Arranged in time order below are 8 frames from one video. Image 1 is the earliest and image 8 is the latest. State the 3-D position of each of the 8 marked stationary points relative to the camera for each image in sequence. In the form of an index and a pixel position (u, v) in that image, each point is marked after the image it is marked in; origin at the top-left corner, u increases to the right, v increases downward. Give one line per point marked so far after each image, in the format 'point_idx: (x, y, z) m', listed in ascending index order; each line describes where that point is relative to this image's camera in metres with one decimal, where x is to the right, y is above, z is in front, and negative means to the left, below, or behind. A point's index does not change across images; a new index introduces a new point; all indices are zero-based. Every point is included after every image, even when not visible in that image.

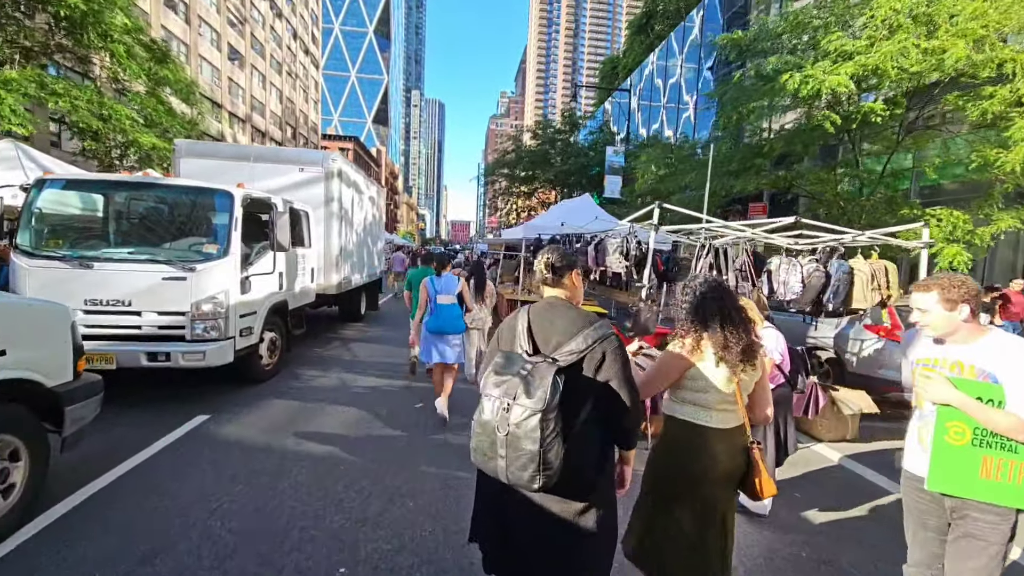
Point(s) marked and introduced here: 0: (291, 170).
0: (-4.9, +2.6, +9.4) m
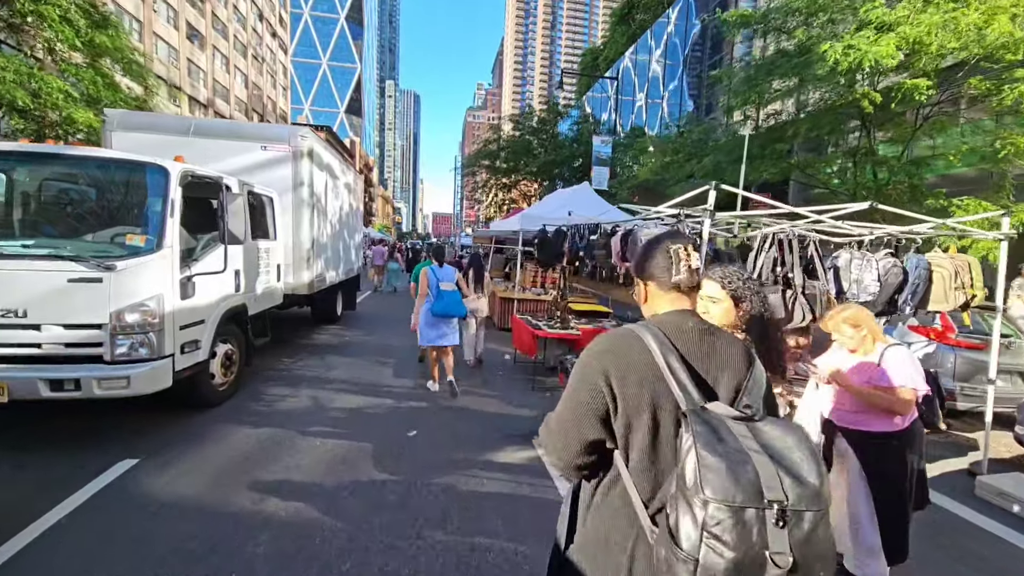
0: (-4.9, +2.6, +7.9) m
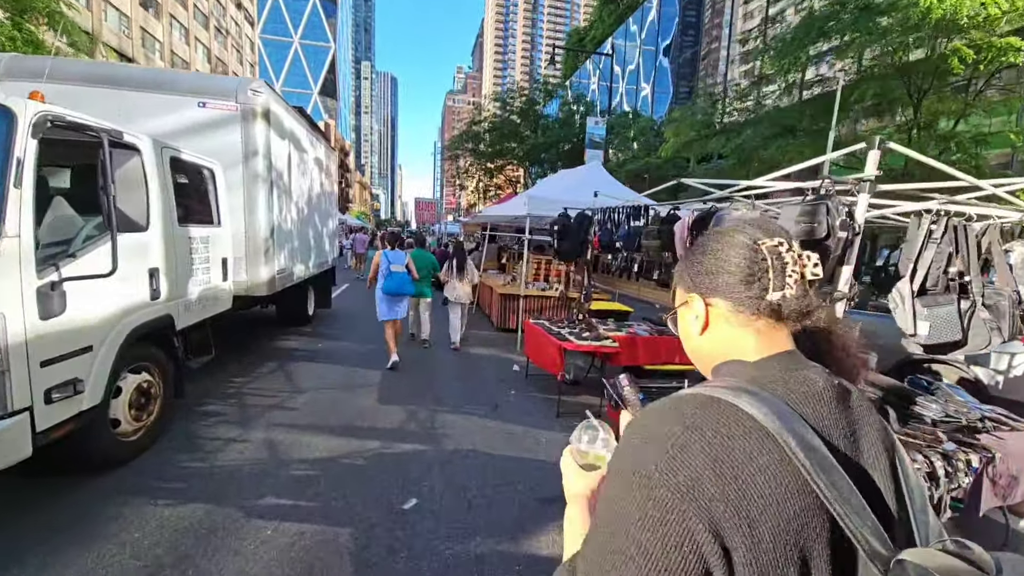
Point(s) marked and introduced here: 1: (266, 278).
0: (-4.6, +2.6, +6.0) m
1: (-3.8, +0.2, +6.6) m
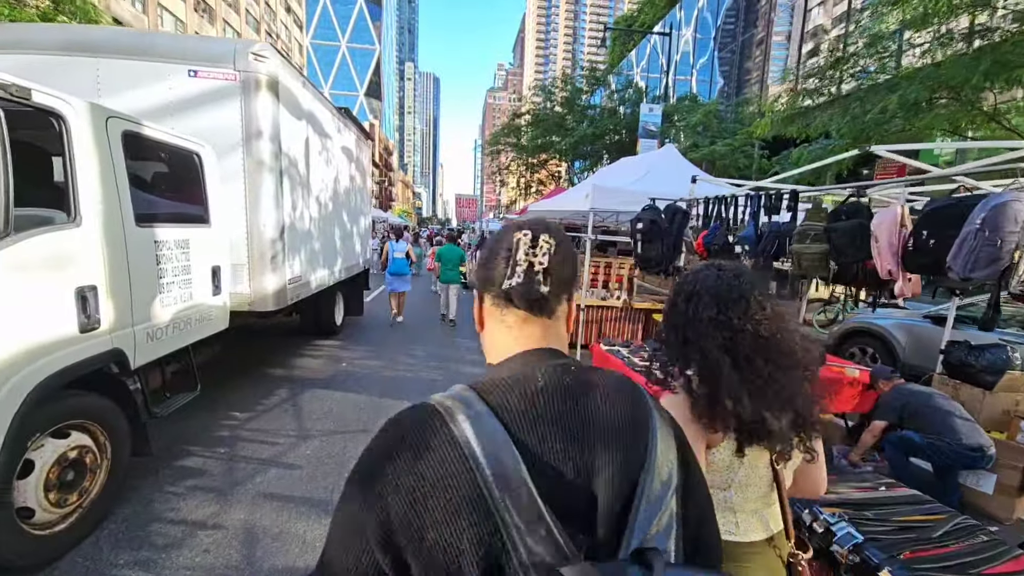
0: (-3.9, +2.4, +4.8) m
1: (-3.0, 0.0, +5.3) m
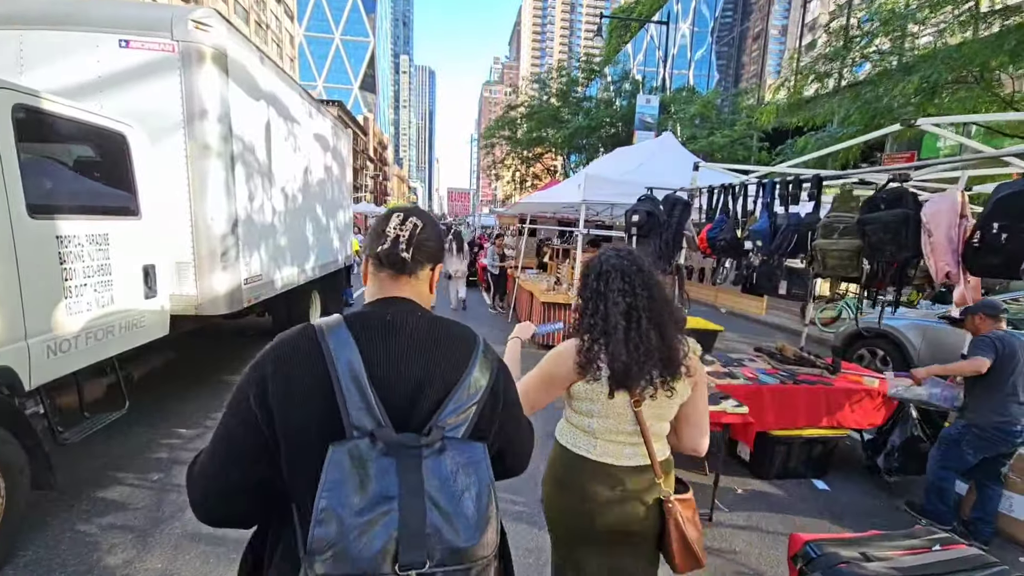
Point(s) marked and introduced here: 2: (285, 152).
0: (-4.1, +2.4, +4.2) m
1: (-3.2, 0.0, +4.7) m
2: (-3.3, +2.0, +6.2) m
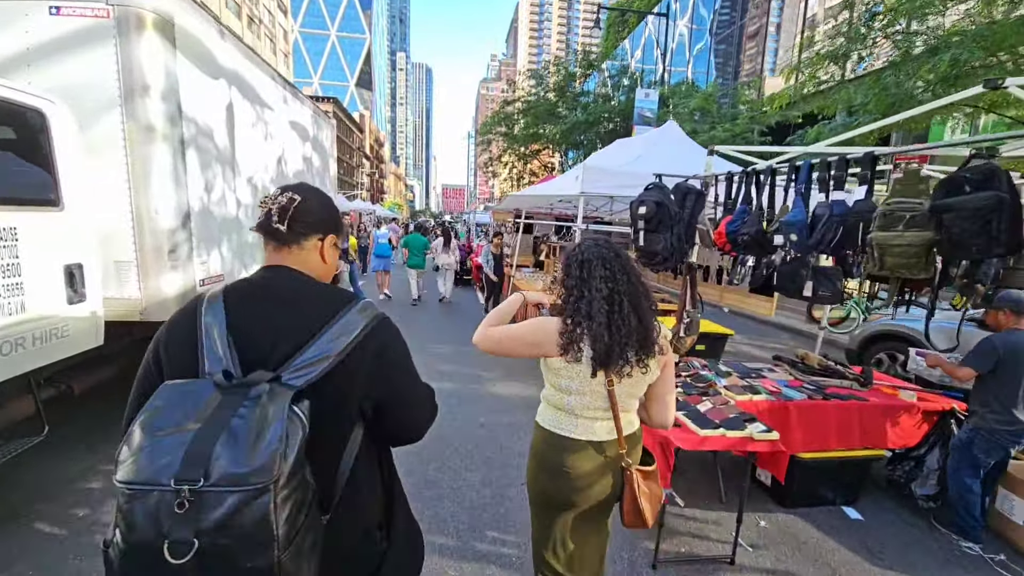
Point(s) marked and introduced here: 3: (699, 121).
0: (-4.2, +2.4, +3.6) m
1: (-3.3, -0.1, +4.2) m
2: (-3.5, +2.0, +5.6) m
3: (+8.9, +7.9, +19.9) m
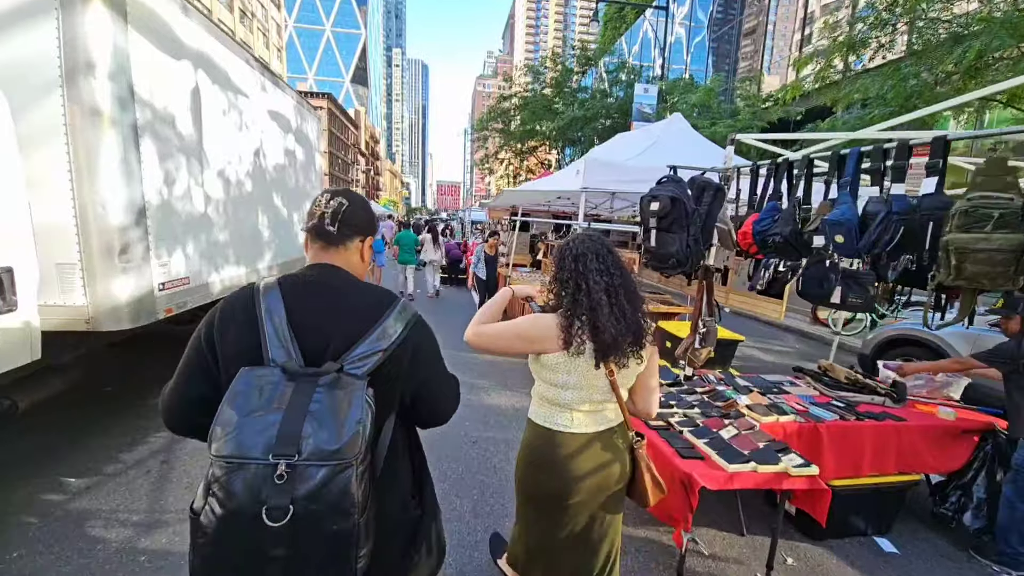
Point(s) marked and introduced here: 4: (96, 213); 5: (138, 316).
0: (-4.2, +2.4, +3.1) m
1: (-3.4, -0.1, +3.7) m
2: (-3.5, +1.9, +5.1) m
3: (+8.7, +7.9, +19.5) m
4: (-3.4, +0.6, +3.5) m
5: (-3.4, -0.2, +3.8) m
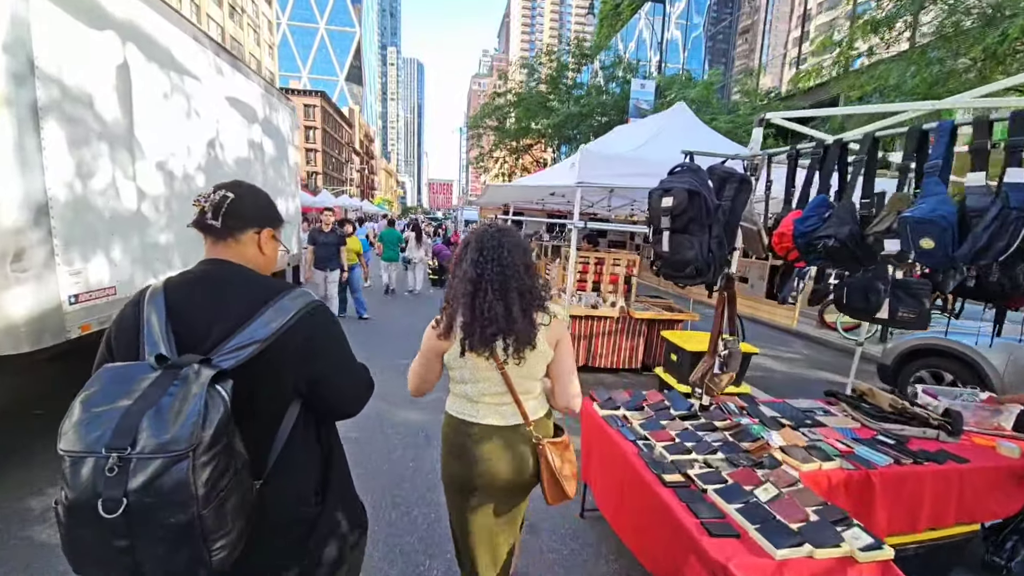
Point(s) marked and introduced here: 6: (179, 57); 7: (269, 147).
0: (-4.3, +2.3, +2.4) m
1: (-3.5, -0.2, +3.0) m
2: (-3.7, +1.8, +4.4) m
3: (+8.4, +7.9, +18.9) m
4: (-3.6, +0.5, +2.8) m
5: (-3.5, -0.3, +3.2) m
6: (-3.7, +2.5, +4.7) m
7: (-4.1, +2.4, +7.1) m
